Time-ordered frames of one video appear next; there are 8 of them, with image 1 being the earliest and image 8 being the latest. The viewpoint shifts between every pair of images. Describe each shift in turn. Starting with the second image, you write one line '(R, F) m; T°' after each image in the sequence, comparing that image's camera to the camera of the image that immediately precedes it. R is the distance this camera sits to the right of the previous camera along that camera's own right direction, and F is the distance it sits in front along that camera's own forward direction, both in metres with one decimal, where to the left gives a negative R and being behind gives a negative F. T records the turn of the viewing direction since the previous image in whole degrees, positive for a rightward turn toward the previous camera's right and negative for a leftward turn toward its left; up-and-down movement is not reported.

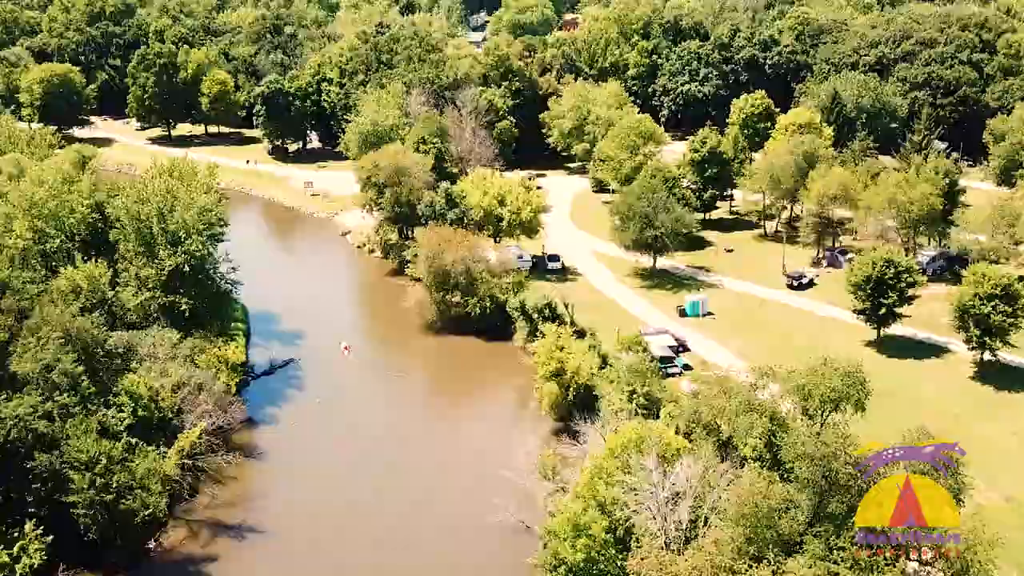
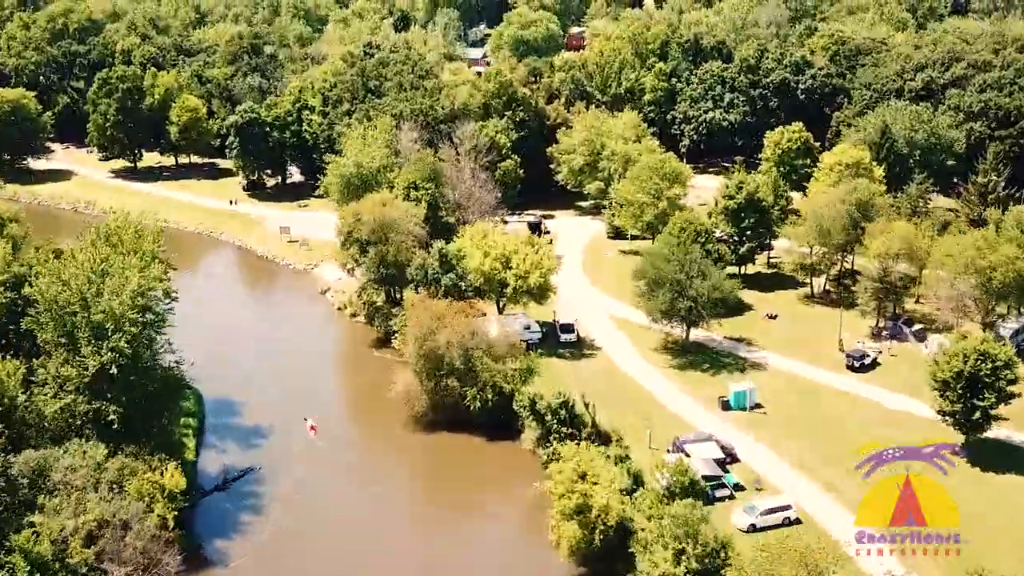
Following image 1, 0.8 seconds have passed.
(-0.3, +9.9) m; 0°
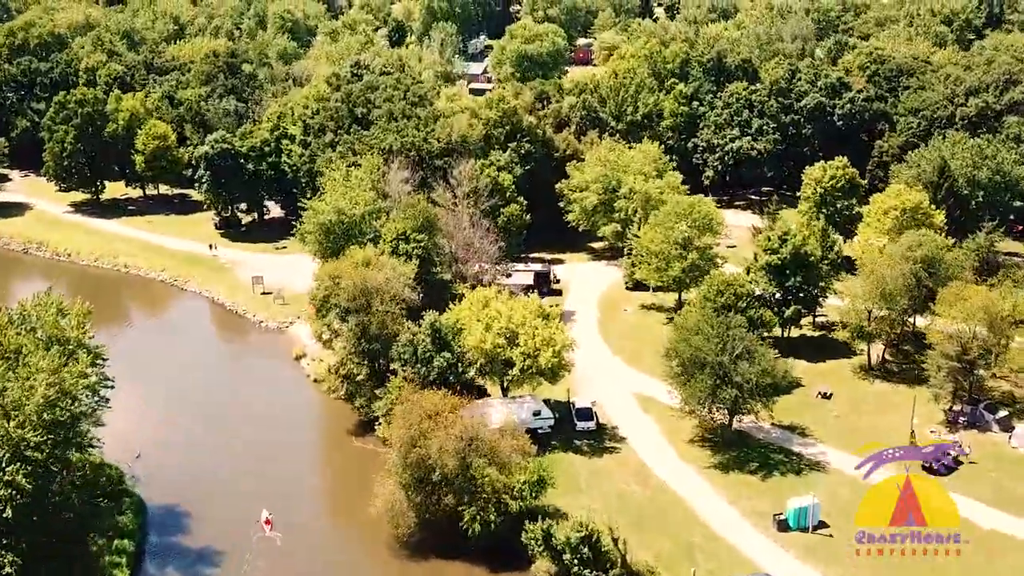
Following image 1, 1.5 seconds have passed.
(-0.3, +8.9) m; 0°
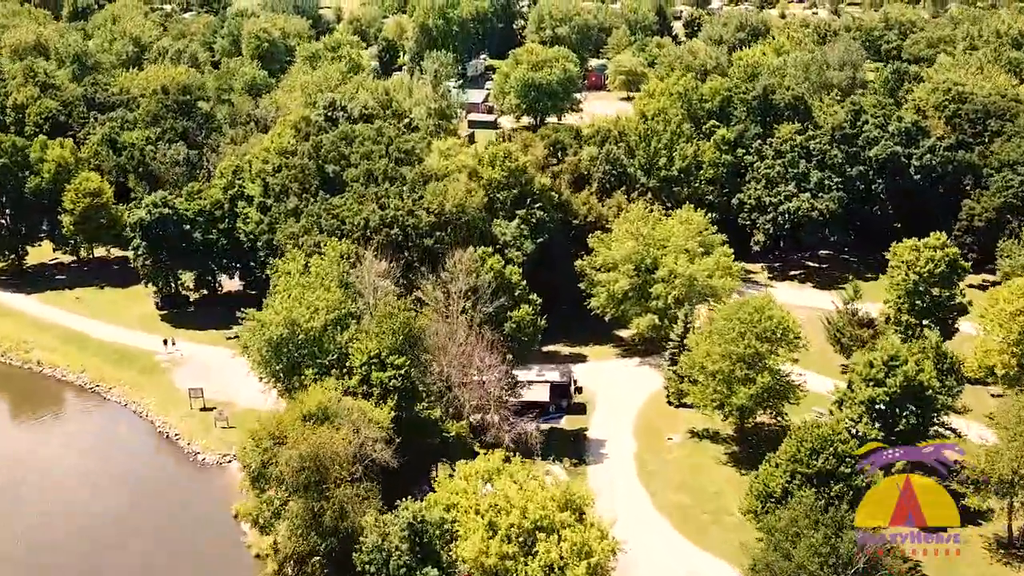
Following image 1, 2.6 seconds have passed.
(-0.4, +13.9) m; 0°
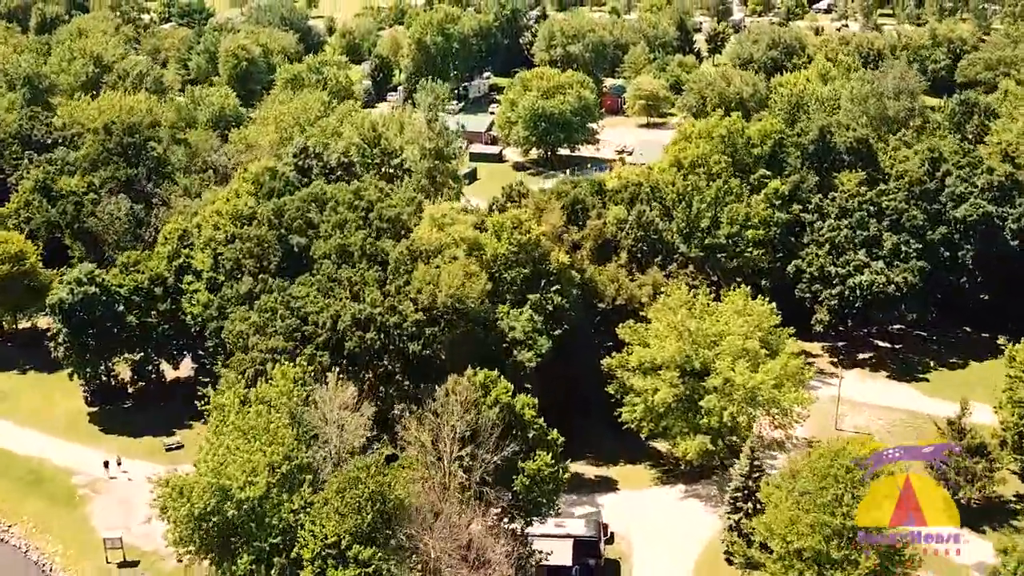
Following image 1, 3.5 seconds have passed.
(-0.3, +11.5) m; 0°
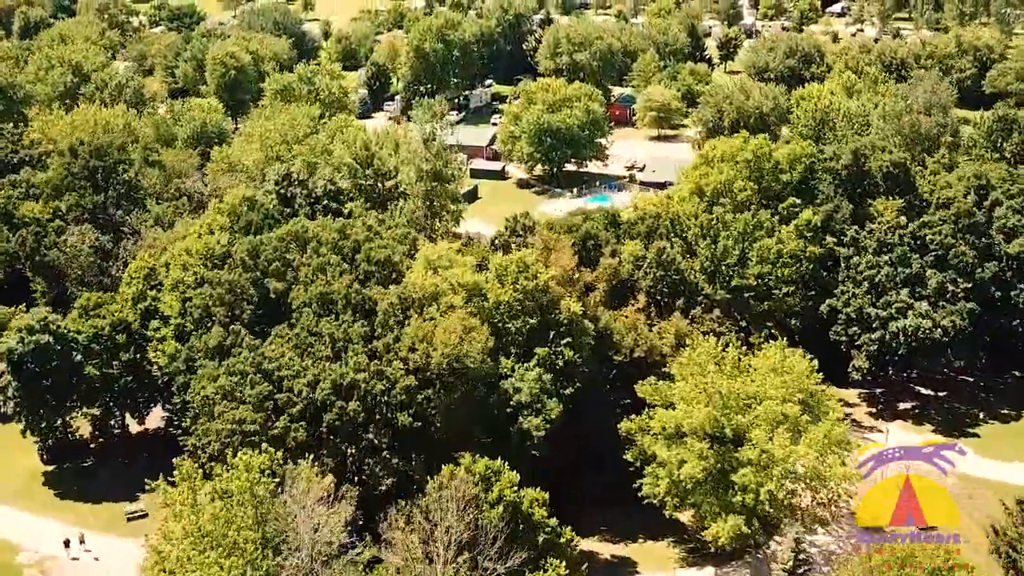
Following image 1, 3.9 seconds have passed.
(-0.1, +5.3) m; 0°
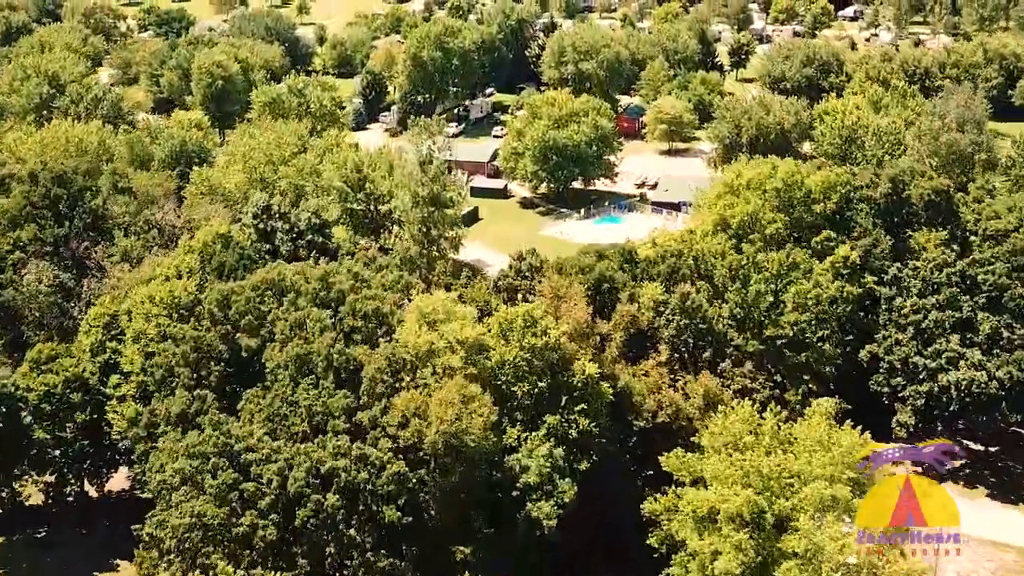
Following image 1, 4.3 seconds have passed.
(-0.2, +5.0) m; 0°
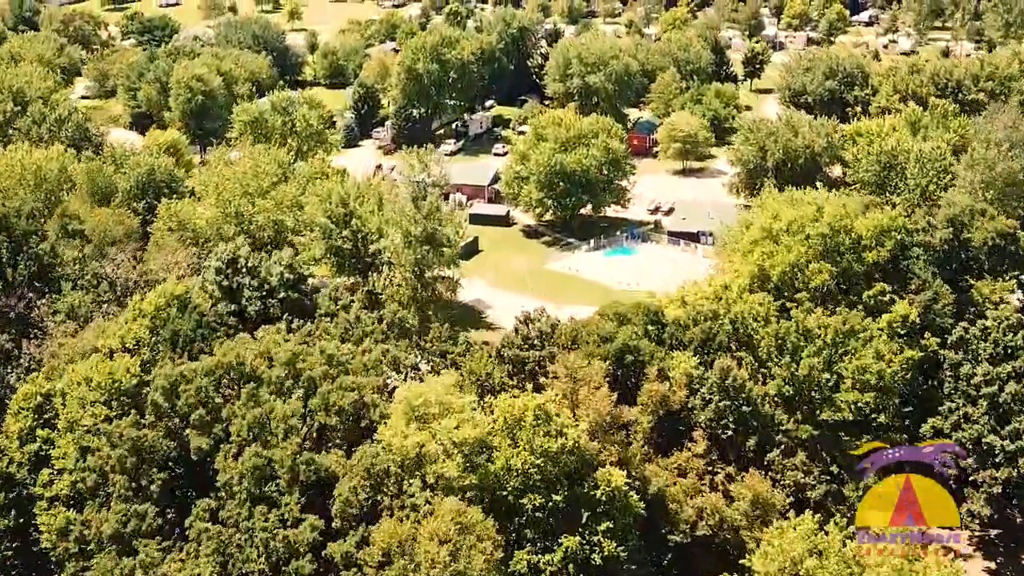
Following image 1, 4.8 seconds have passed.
(-0.2, +6.3) m; 0°
